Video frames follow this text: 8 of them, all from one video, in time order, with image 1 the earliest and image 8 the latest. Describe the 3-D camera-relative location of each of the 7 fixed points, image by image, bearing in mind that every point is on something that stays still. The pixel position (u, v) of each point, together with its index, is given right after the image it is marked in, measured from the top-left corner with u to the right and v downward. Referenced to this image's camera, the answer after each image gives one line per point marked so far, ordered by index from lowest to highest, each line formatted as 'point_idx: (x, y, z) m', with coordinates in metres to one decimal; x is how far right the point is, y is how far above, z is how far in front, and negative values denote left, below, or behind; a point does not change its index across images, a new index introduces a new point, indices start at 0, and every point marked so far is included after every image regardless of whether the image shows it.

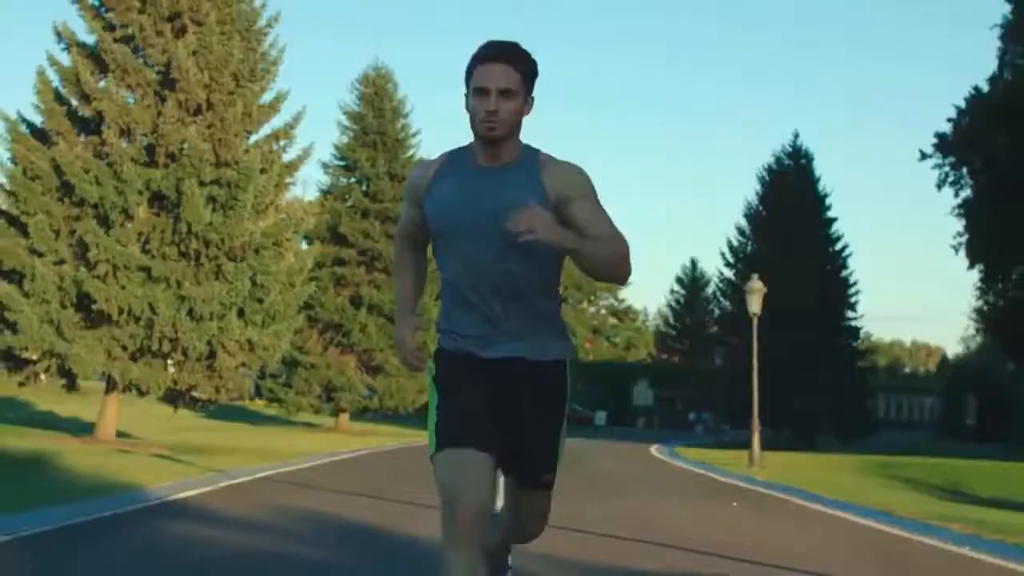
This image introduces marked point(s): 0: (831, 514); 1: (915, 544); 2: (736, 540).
0: (+4.4, -3.0, +20.1) m
1: (+4.5, -2.8, +16.4) m
2: (+2.4, -2.6, +15.6) m
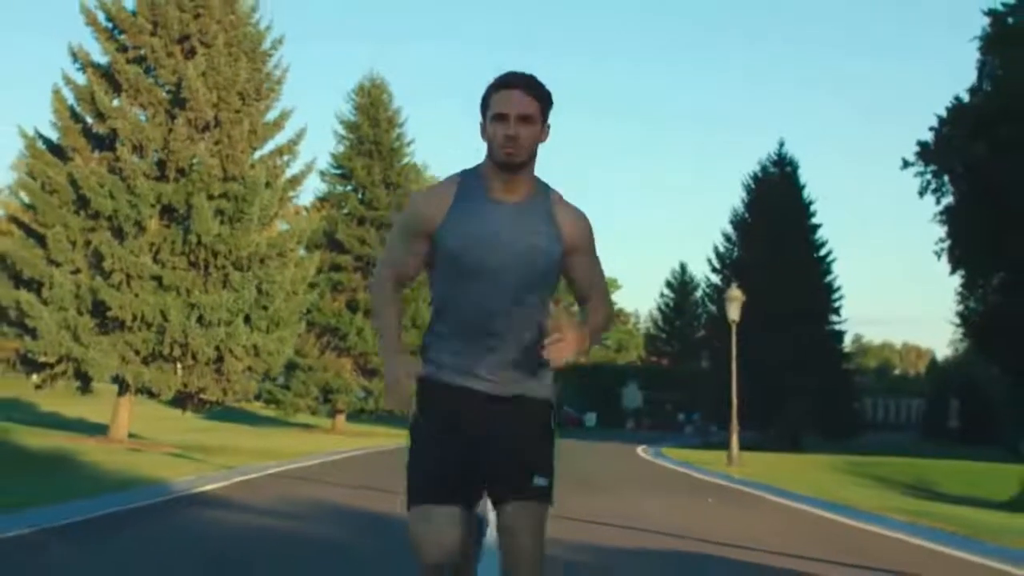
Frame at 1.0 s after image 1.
0: (+4.2, -3.2, +21.7) m
1: (+4.4, -2.9, +18.0) m
2: (+2.3, -2.8, +17.1) m
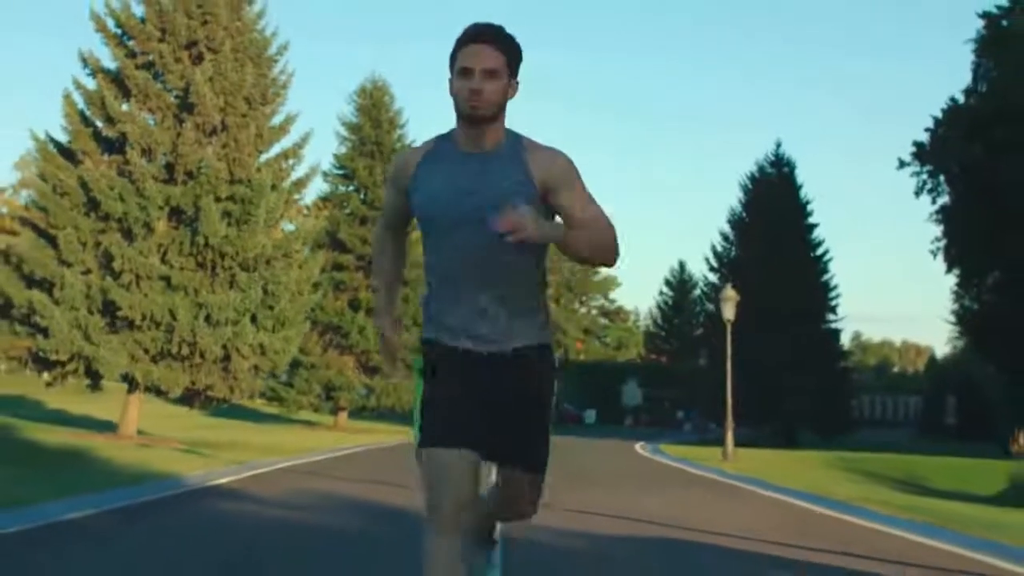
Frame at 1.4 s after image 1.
0: (+4.2, -3.2, +22.4) m
1: (+4.4, -3.0, +18.7) m
2: (+2.3, -2.8, +17.8) m
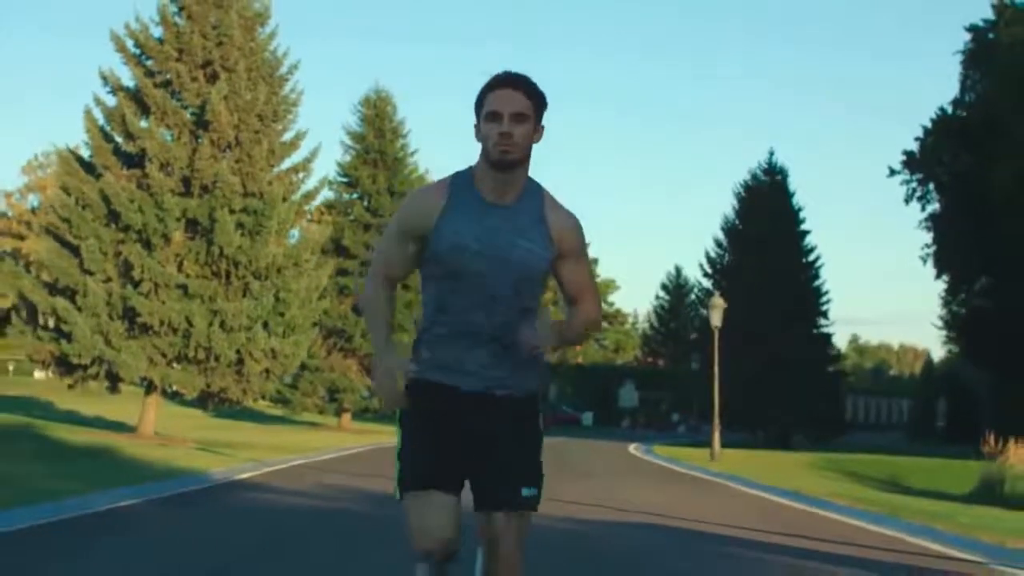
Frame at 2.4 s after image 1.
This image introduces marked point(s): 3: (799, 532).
0: (+4.2, -3.4, +24.0) m
1: (+4.4, -3.1, +20.3) m
2: (+2.3, -3.0, +19.4) m
3: (+3.2, -2.8, +16.7) m
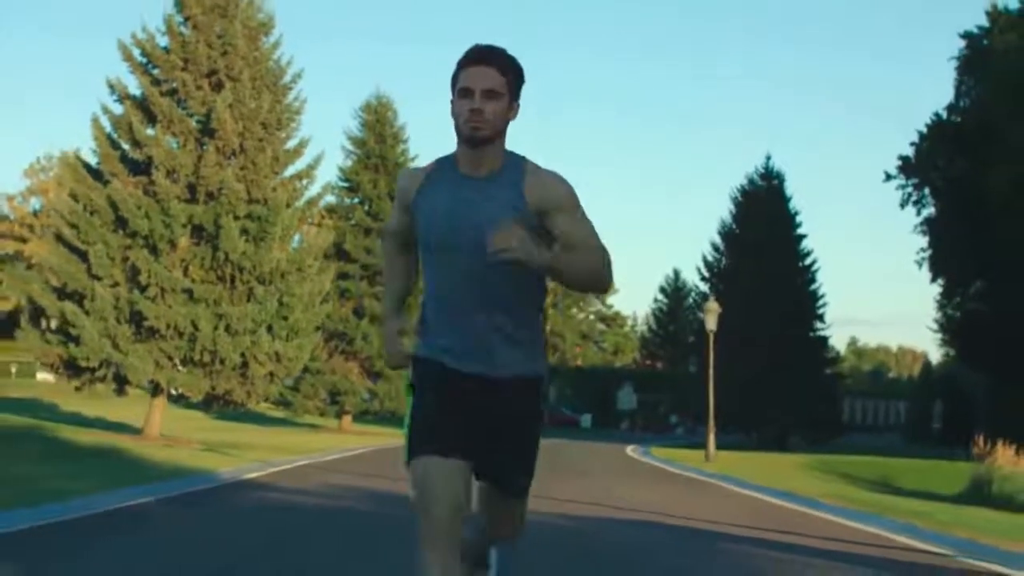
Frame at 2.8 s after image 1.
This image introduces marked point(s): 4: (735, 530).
0: (+4.2, -3.5, +24.6) m
1: (+4.3, -3.2, +20.9) m
2: (+2.3, -3.0, +20.1) m
3: (+3.2, -2.8, +17.4) m
4: (+2.3, -2.7, +16.3) m
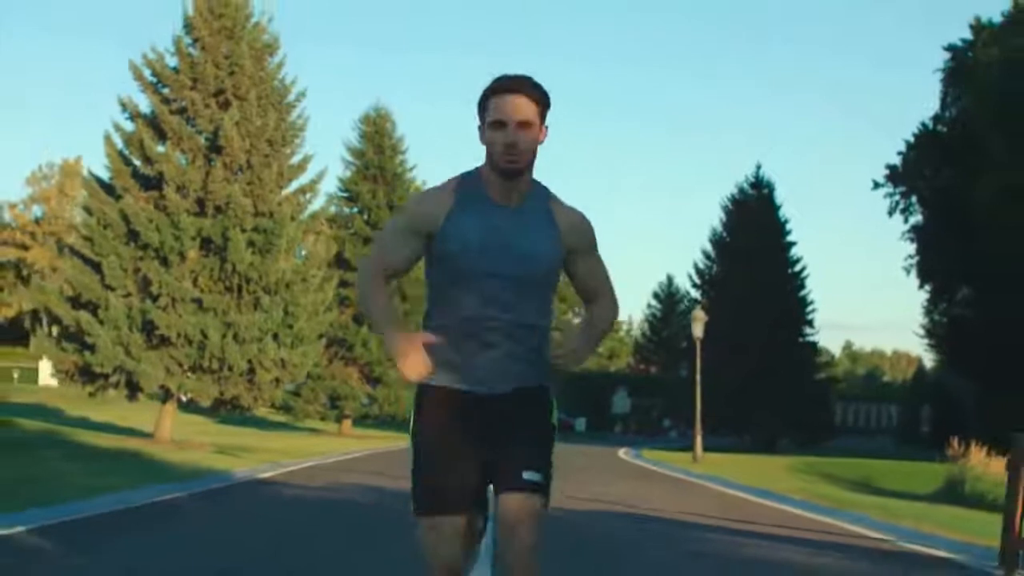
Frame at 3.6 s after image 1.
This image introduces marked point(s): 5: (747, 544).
0: (+4.1, -3.7, +26.1) m
1: (+4.3, -3.4, +22.4) m
2: (+2.2, -3.2, +21.5) m
3: (+3.2, -3.0, +18.8) m
4: (+2.3, -2.8, +17.7) m
5: (+2.4, -2.6, +15.3) m
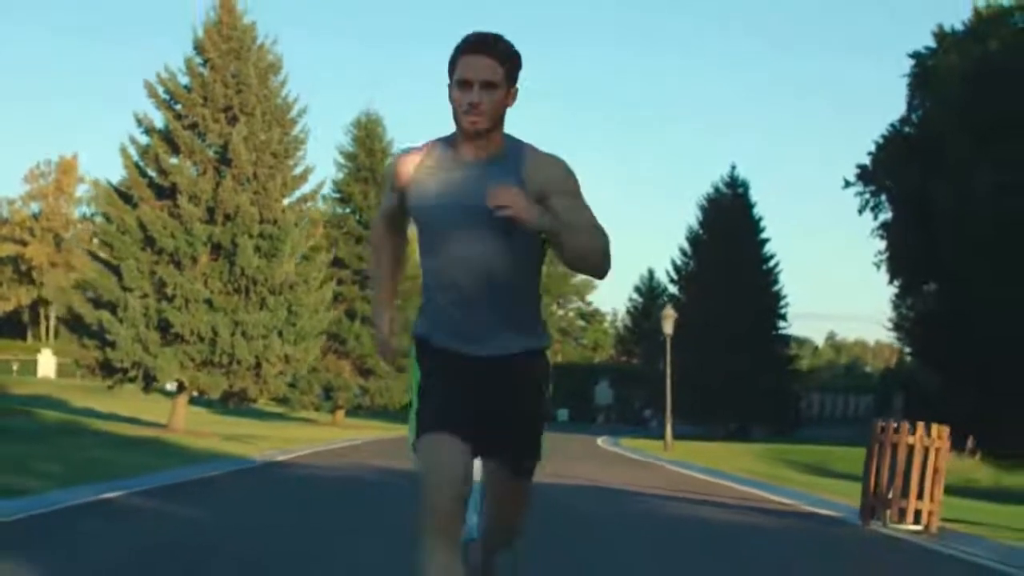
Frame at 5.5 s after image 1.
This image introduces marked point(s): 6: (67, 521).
0: (+3.8, -3.7, +29.1) m
1: (+4.0, -3.5, +25.4) m
2: (+1.9, -3.3, +24.5) m
3: (+2.9, -3.1, +21.8) m
4: (+2.0, -3.0, +20.7) m
5: (+2.2, -2.8, +18.3) m
6: (-4.7, -2.5, +15.8) m
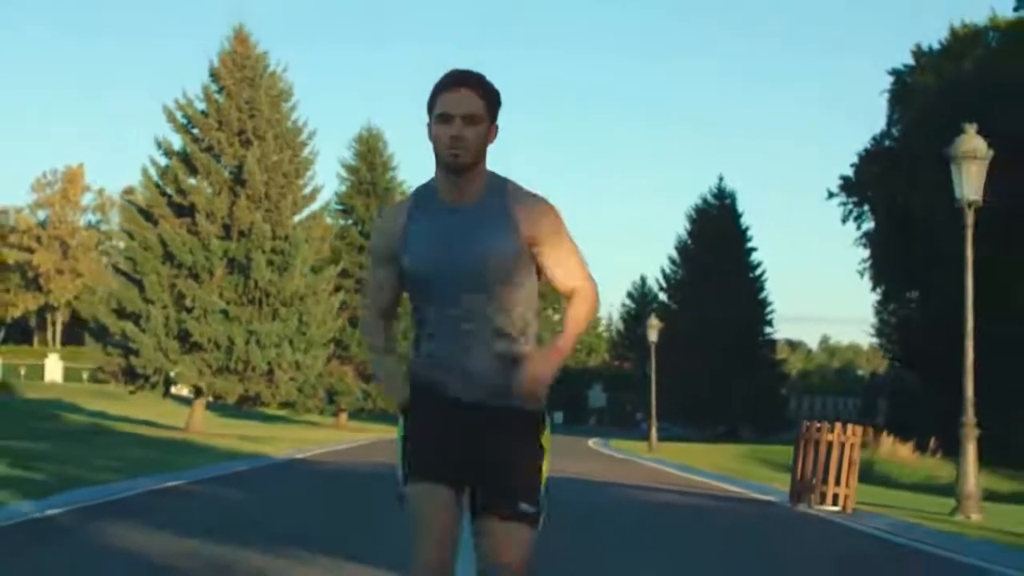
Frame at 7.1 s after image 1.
0: (+3.7, -4.0, +31.7) m
1: (+3.9, -3.8, +28.0) m
2: (+1.8, -3.6, +27.2) m
3: (+2.8, -3.4, +24.5) m
4: (+2.0, -3.2, +23.4) m
5: (+2.1, -3.0, +20.9) m
6: (-4.8, -2.7, +18.5) m
